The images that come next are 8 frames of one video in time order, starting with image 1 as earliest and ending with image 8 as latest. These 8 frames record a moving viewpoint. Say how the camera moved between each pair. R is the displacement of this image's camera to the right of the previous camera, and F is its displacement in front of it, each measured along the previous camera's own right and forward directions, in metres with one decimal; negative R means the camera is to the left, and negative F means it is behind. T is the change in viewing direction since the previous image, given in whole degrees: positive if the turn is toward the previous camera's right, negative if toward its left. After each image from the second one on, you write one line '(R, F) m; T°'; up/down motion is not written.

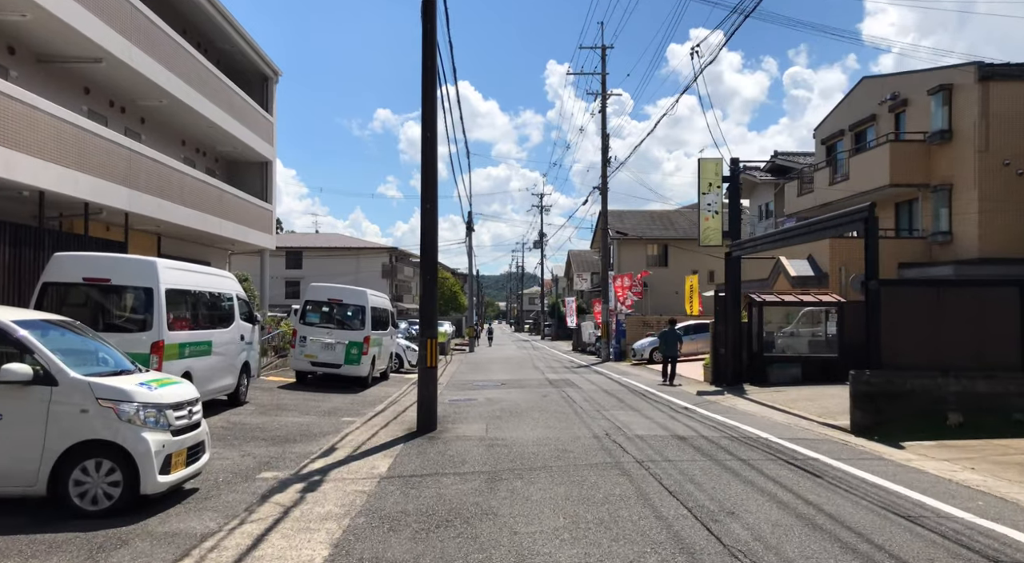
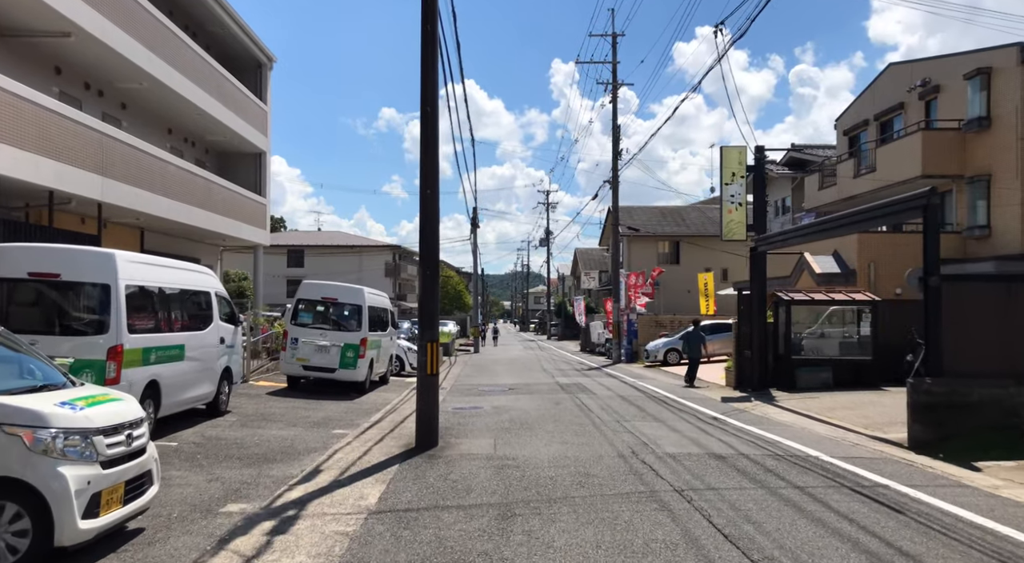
(-0.1, +1.4) m; 0°
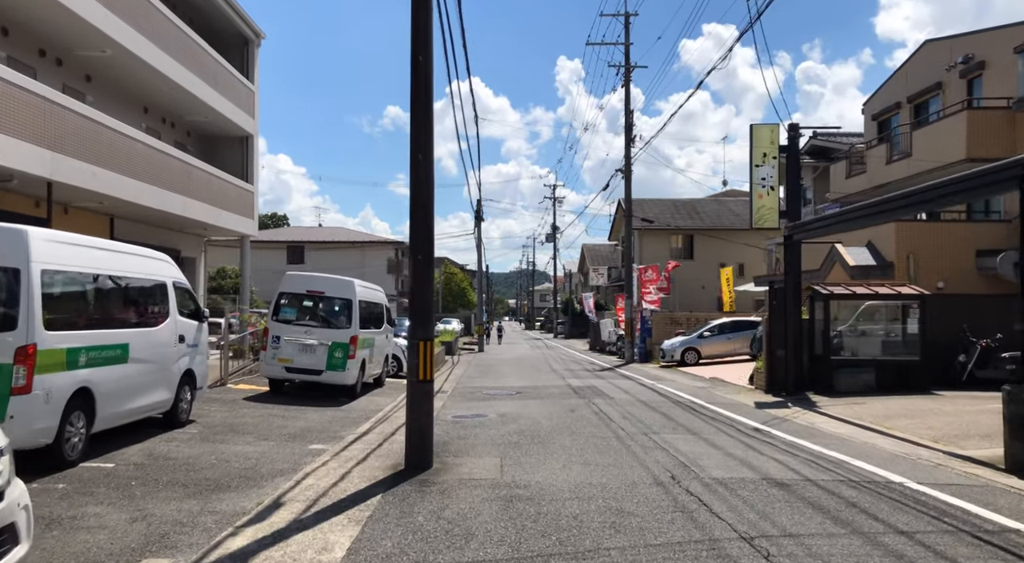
(-0.1, +1.8) m; 0°
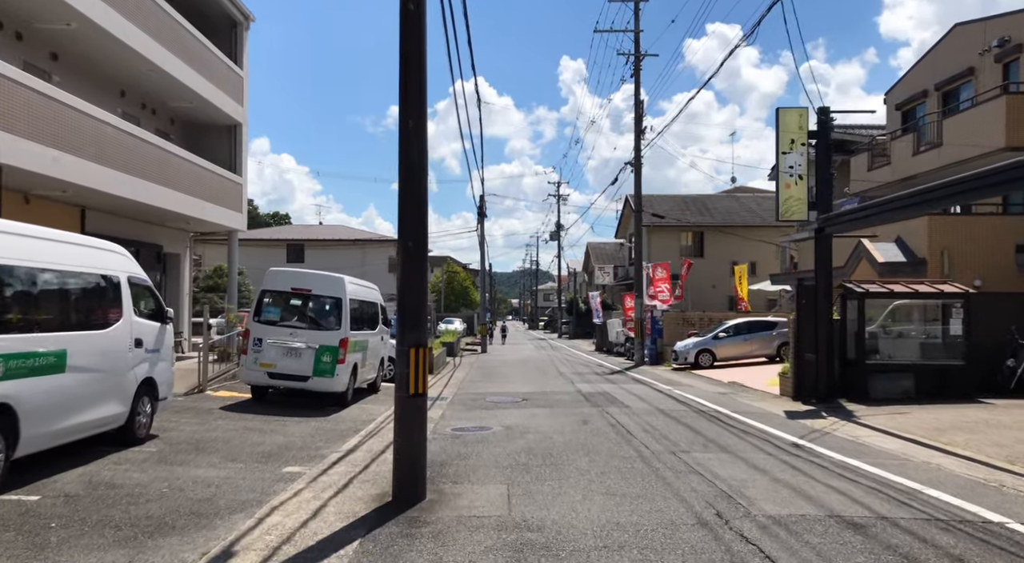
(-0.1, +1.4) m; 0°
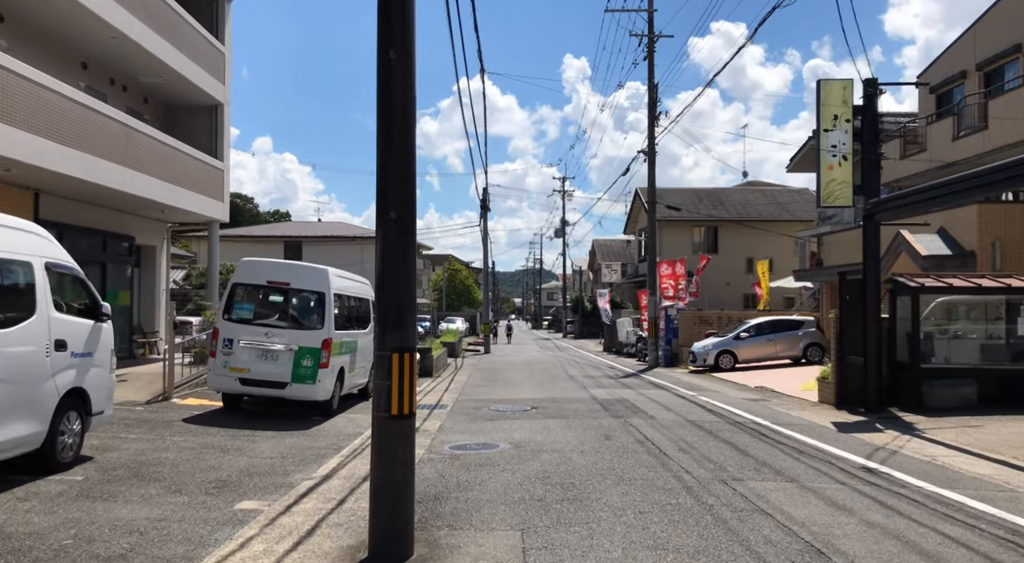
(-0.1, +1.7) m; 0°
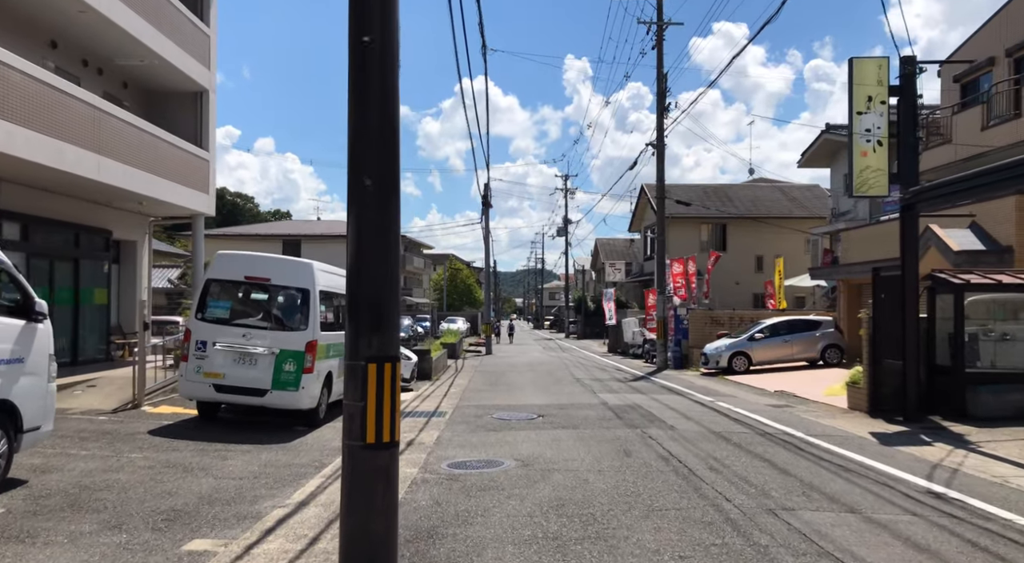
(-0.1, +1.2) m; 0°
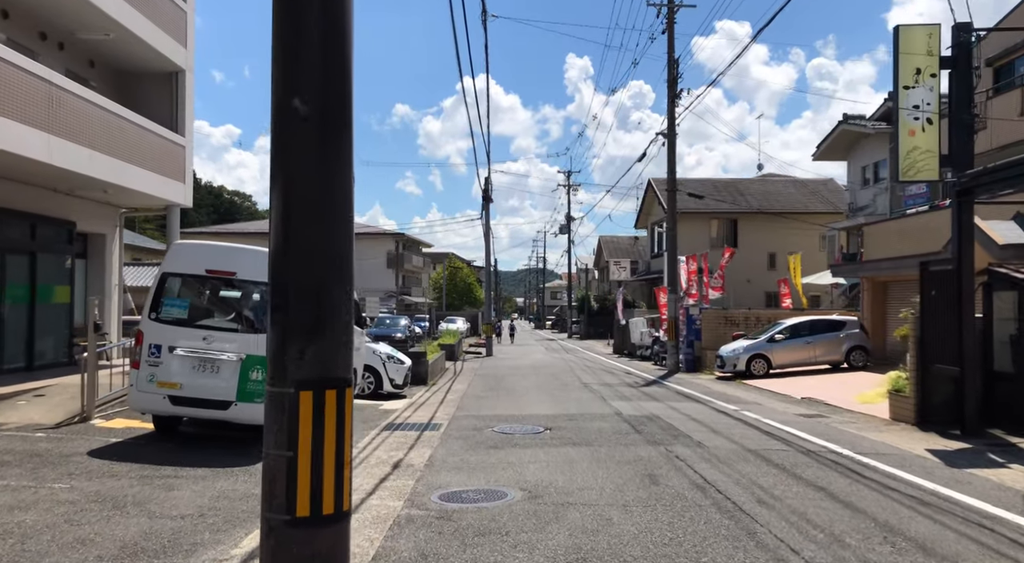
(0.0, +1.4) m; 0°
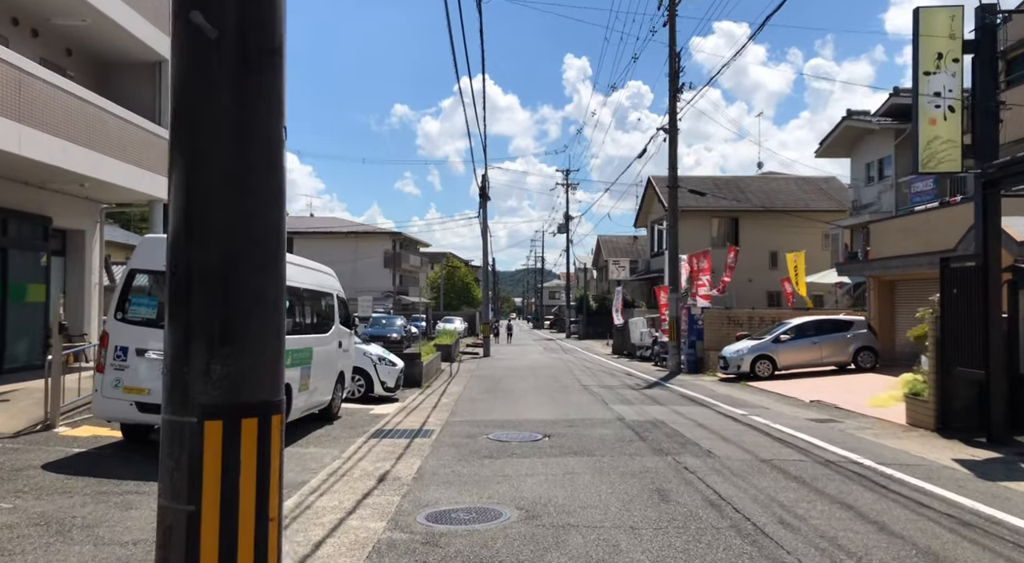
(0.0, +0.7) m; 0°
